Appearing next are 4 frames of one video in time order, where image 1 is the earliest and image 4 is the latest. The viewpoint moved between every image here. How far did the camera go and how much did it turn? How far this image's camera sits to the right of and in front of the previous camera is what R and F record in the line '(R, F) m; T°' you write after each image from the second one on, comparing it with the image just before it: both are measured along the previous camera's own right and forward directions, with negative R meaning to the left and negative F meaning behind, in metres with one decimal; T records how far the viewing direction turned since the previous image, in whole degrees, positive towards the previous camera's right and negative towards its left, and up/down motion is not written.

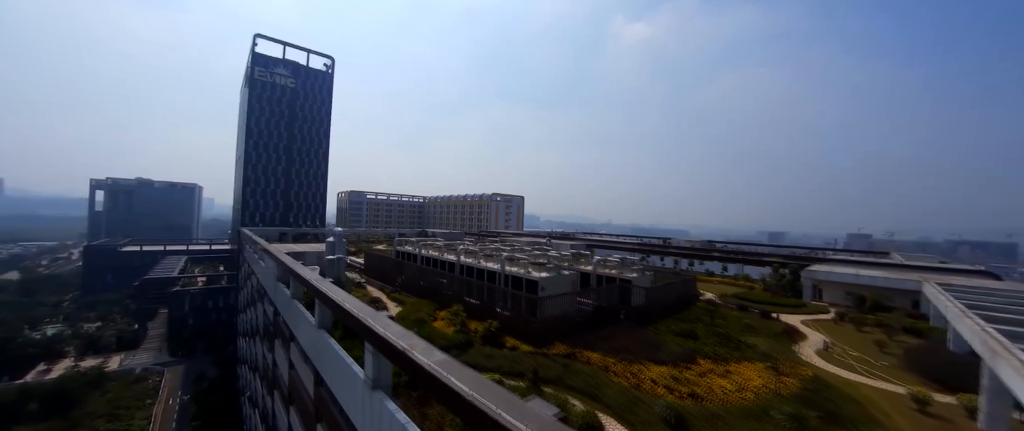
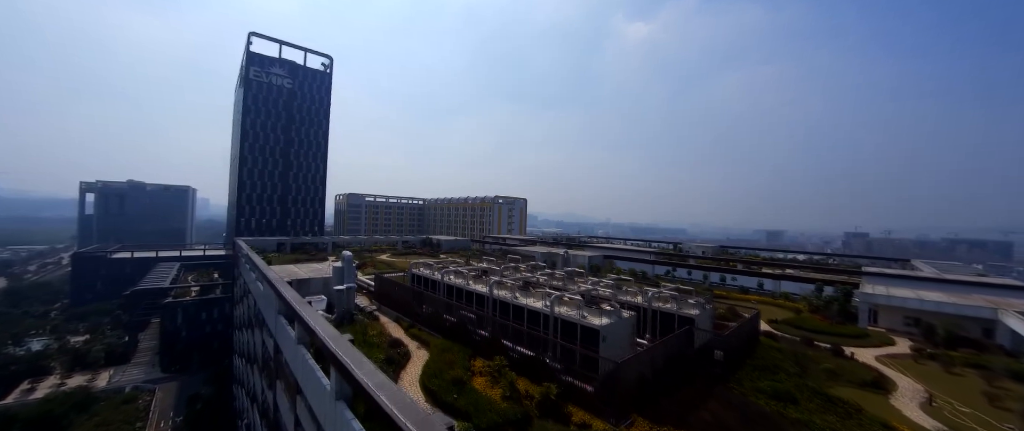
(-1.1, +1.3) m; 0°
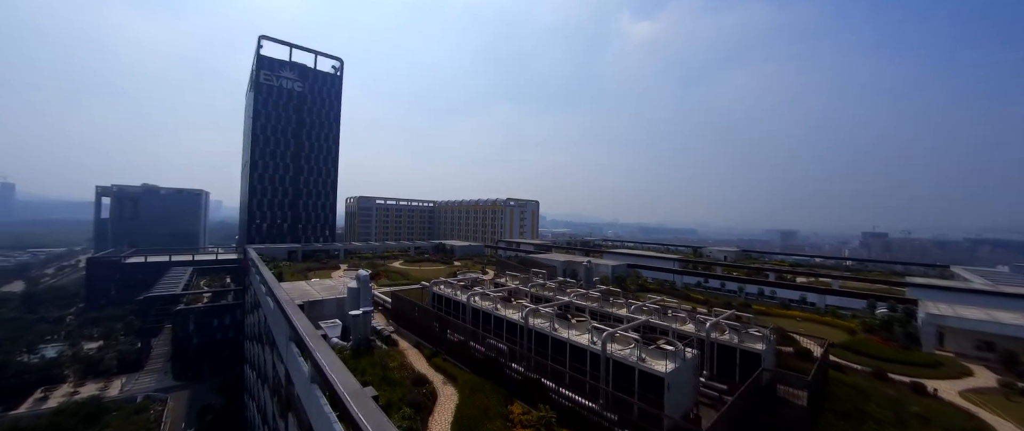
(-0.6, +0.9) m; -1°
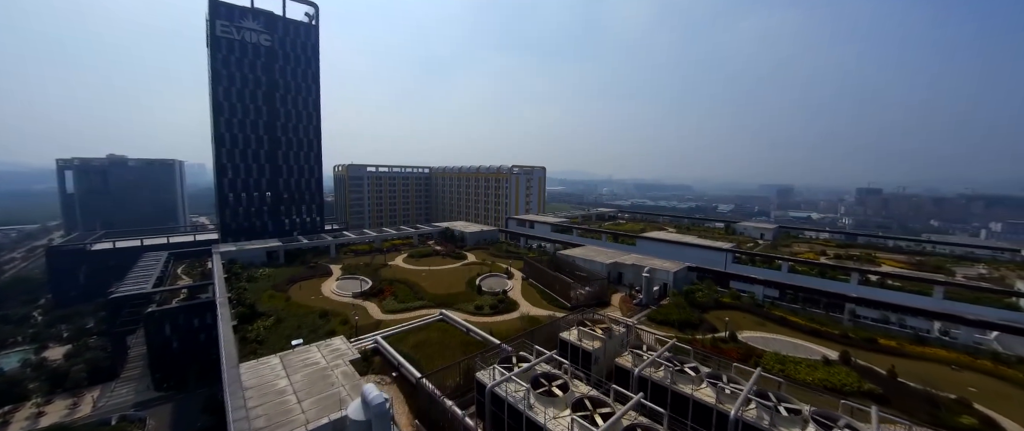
(-2.0, +4.3) m; +1°
